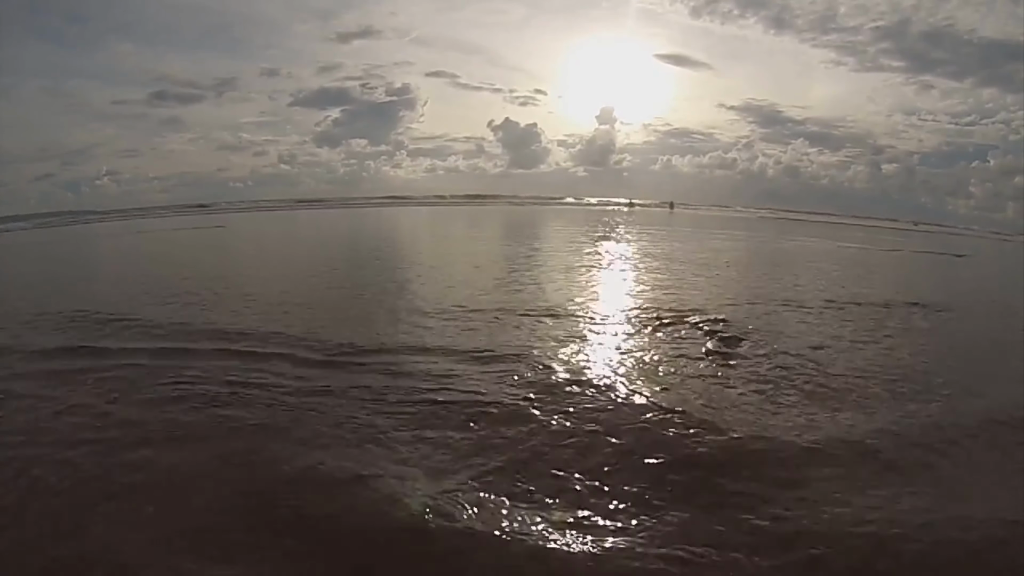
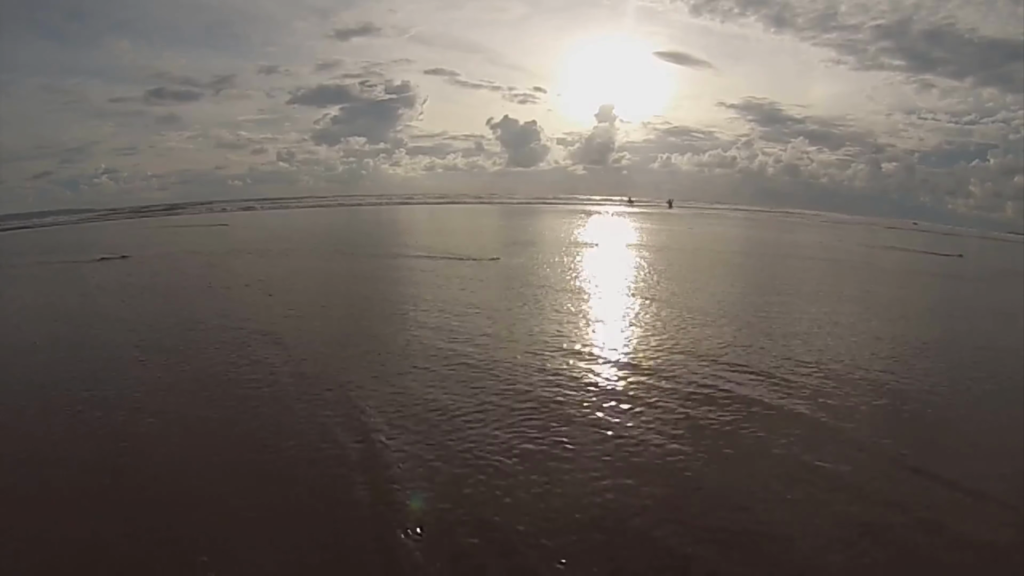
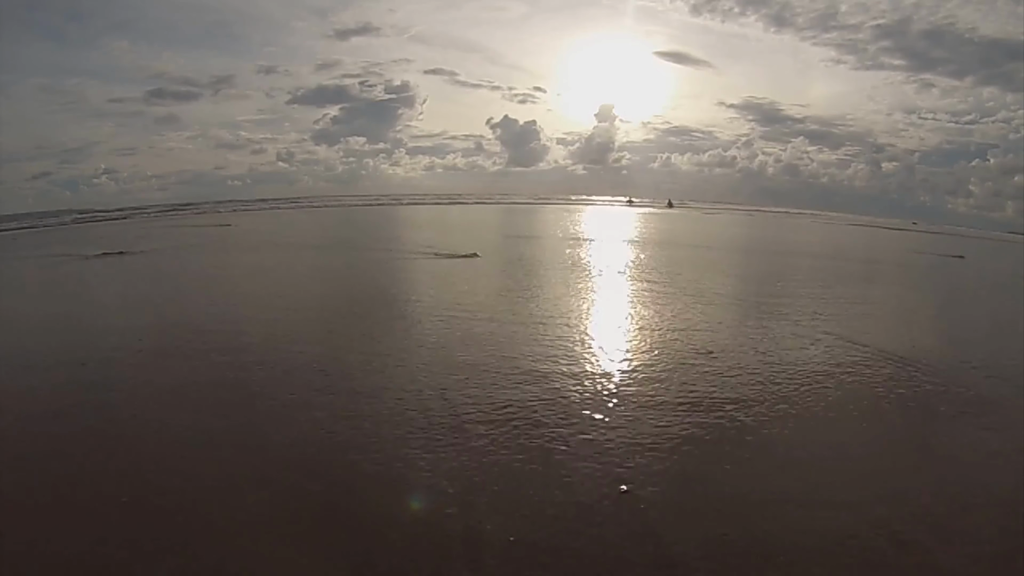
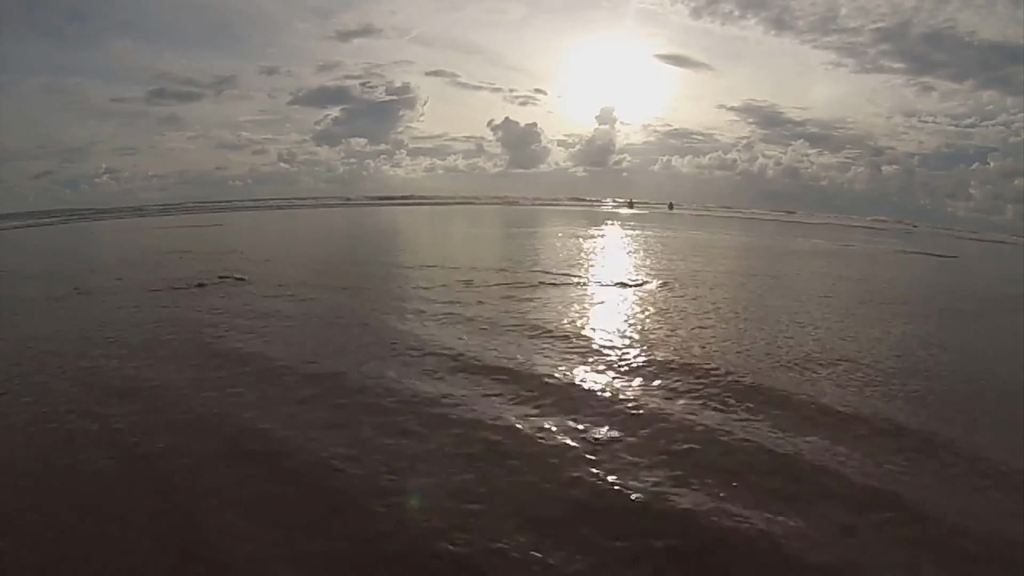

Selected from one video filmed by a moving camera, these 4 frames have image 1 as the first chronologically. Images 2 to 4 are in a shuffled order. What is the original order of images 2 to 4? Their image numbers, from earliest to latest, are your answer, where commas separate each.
4, 2, 3
